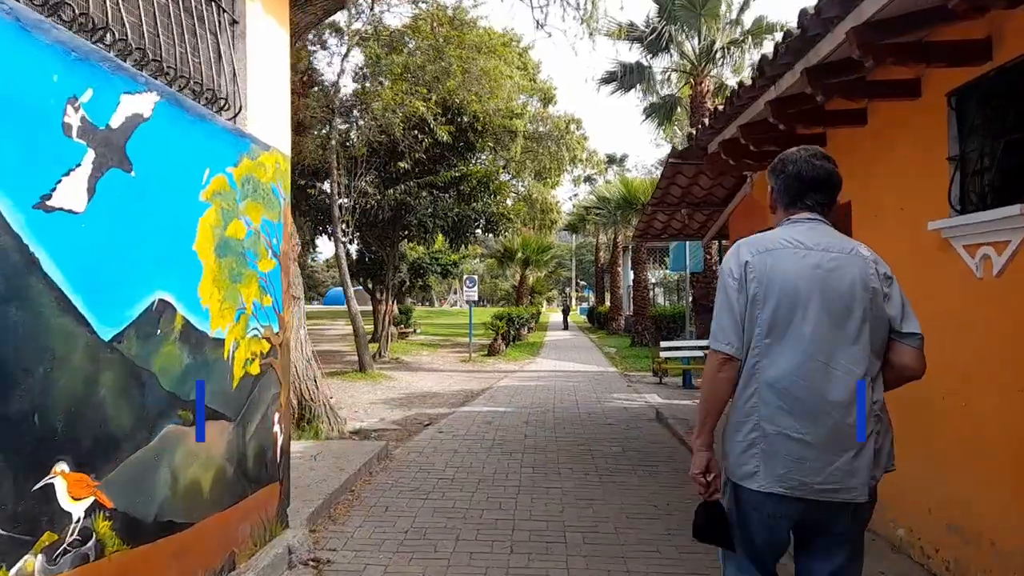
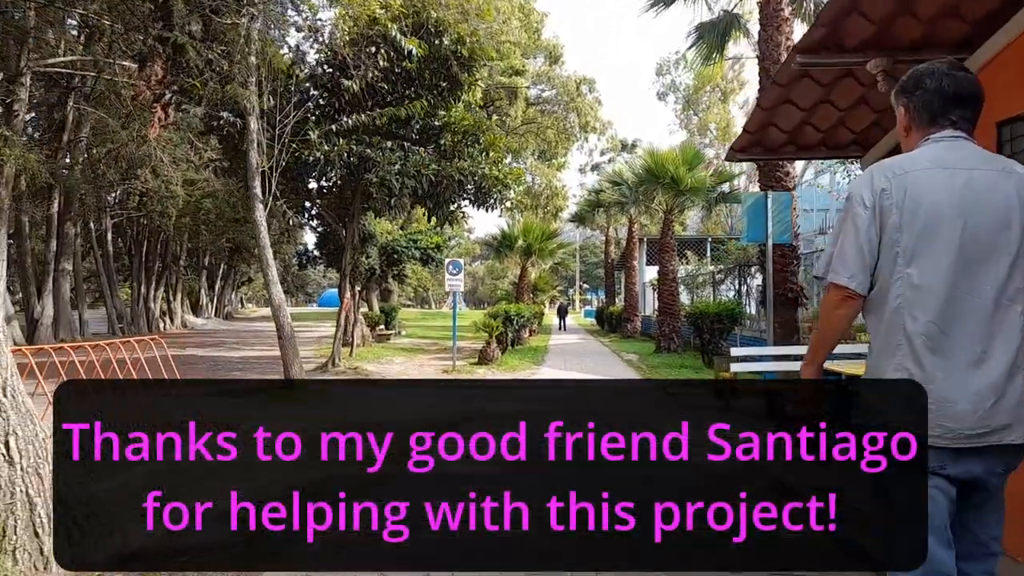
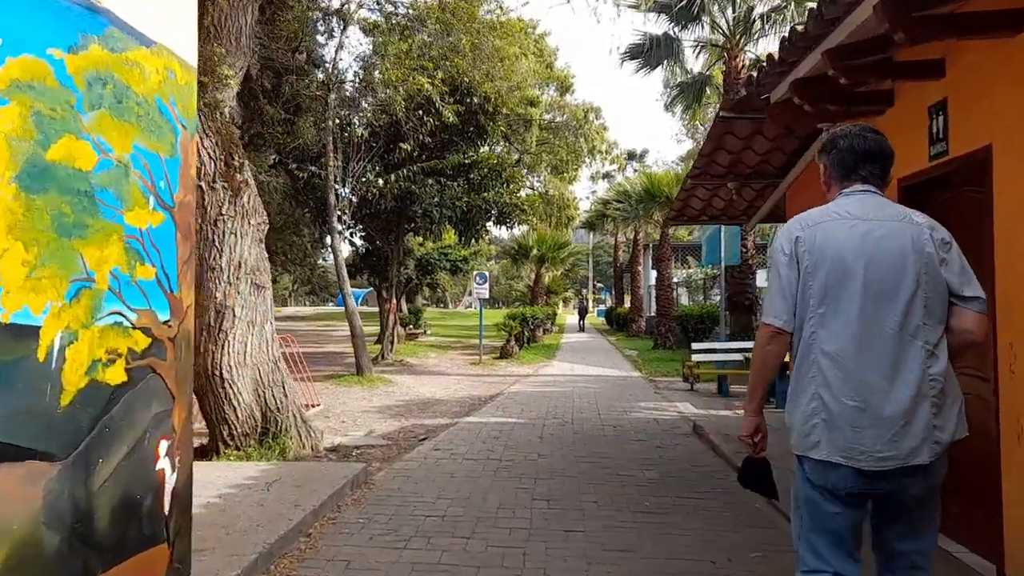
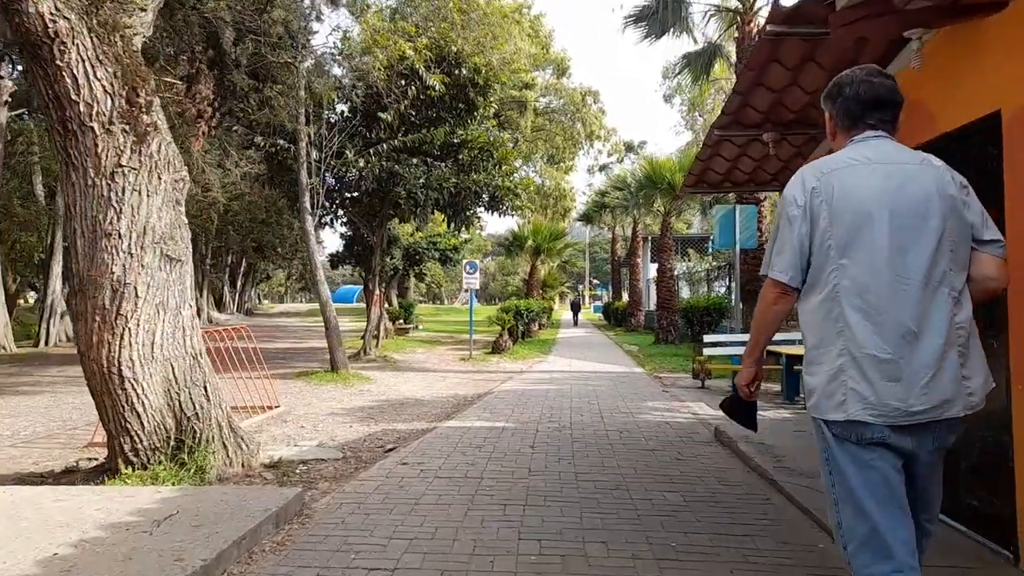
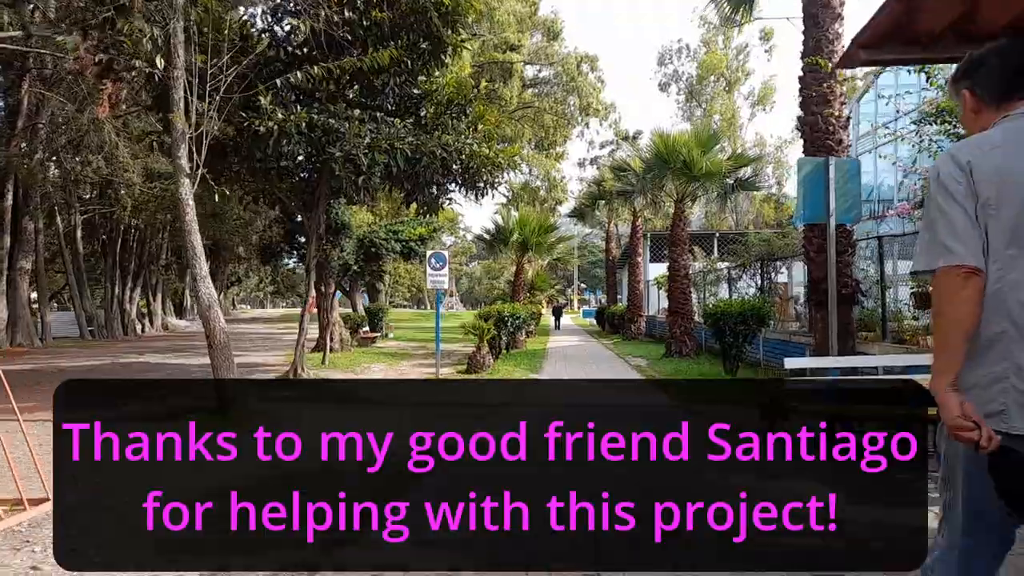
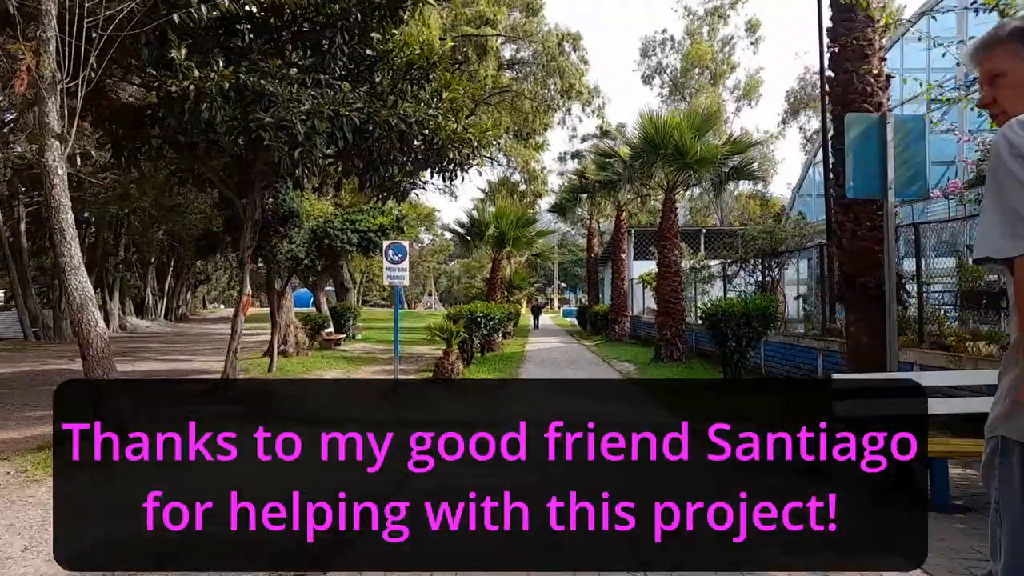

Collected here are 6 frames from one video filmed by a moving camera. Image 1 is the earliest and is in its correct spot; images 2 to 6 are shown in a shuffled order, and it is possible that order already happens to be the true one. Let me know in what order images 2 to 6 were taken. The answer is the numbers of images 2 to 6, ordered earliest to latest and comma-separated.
3, 4, 2, 5, 6
